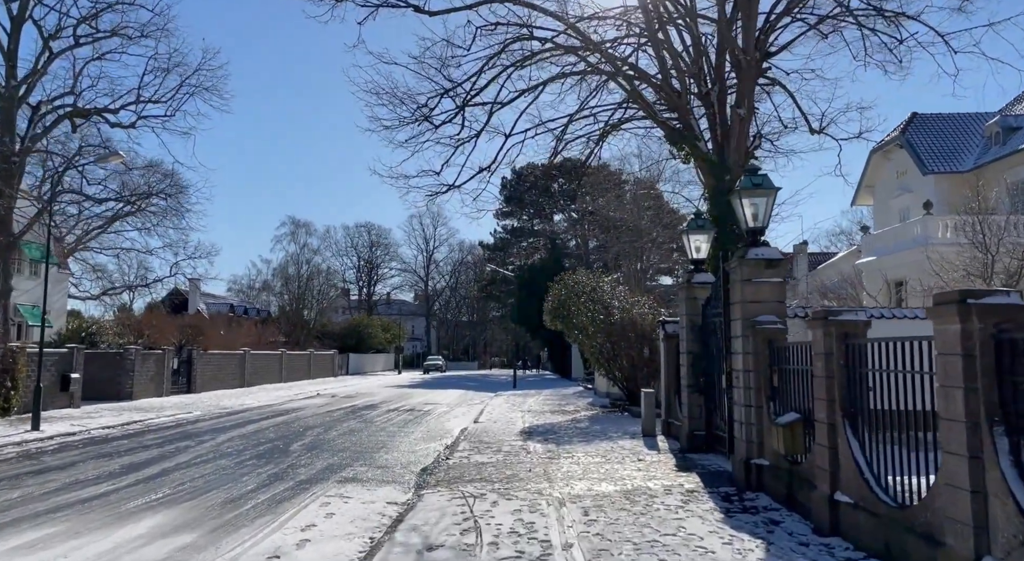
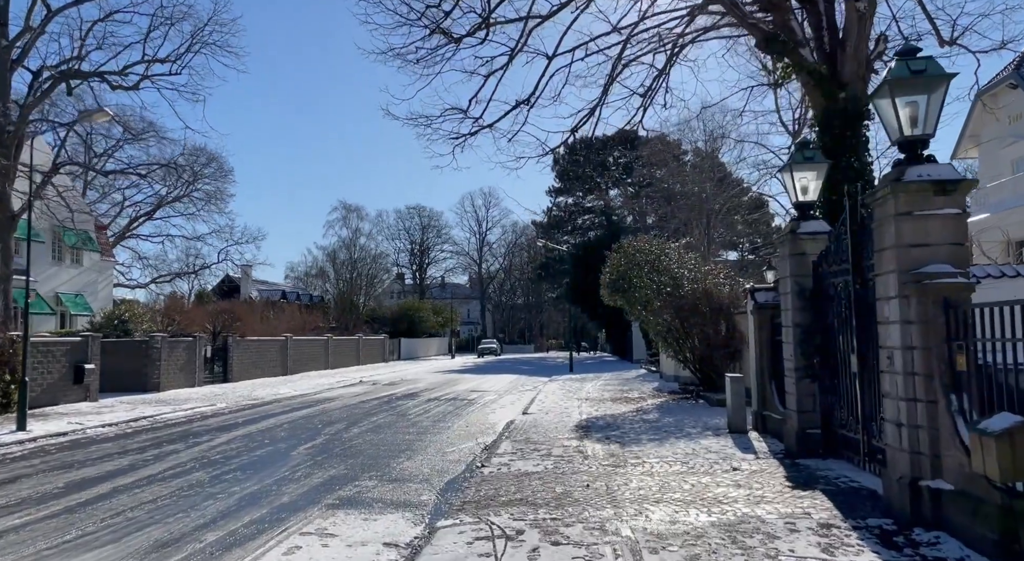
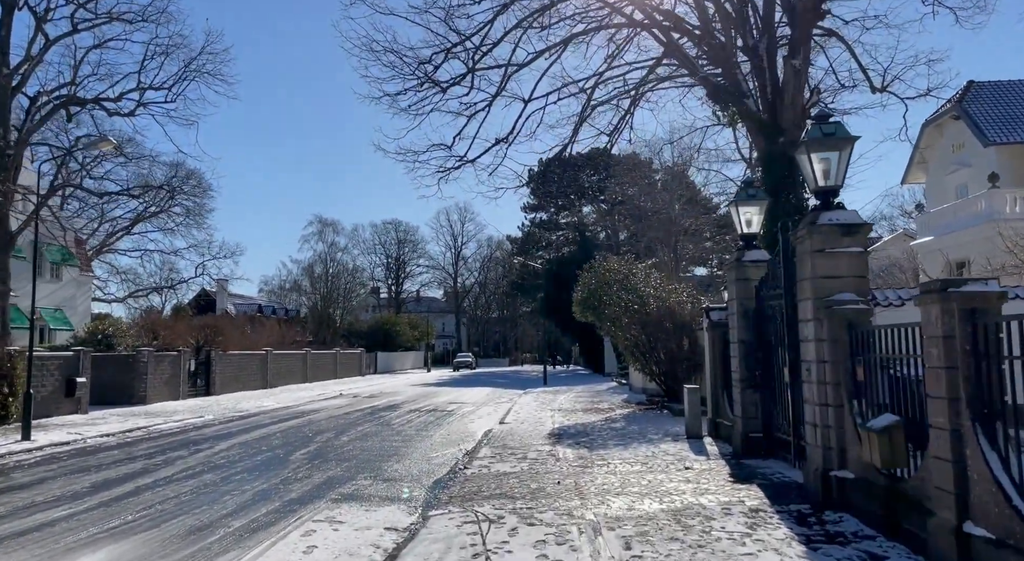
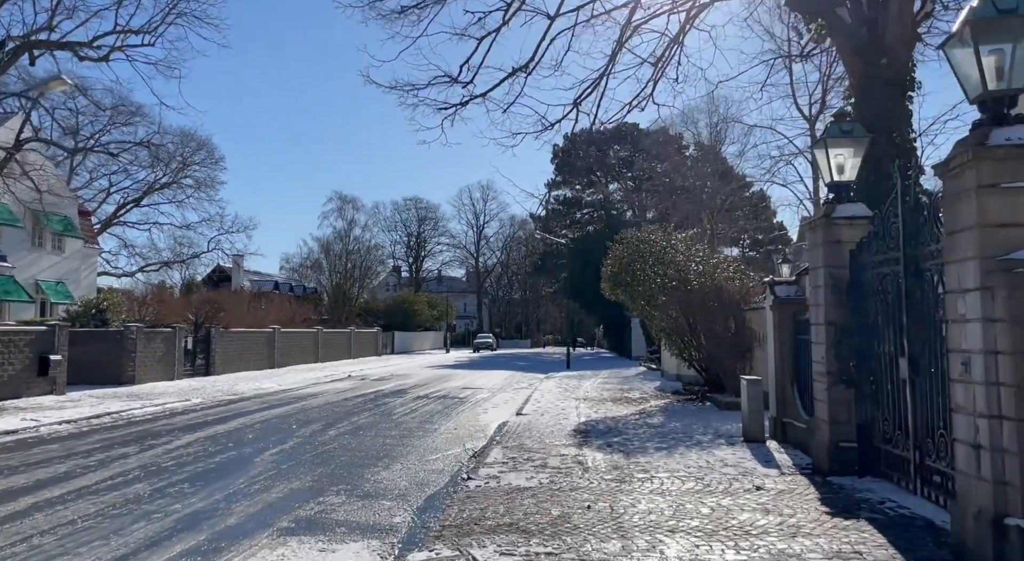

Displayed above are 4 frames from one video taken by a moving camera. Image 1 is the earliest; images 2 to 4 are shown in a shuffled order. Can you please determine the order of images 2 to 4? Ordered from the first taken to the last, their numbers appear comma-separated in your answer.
3, 2, 4
